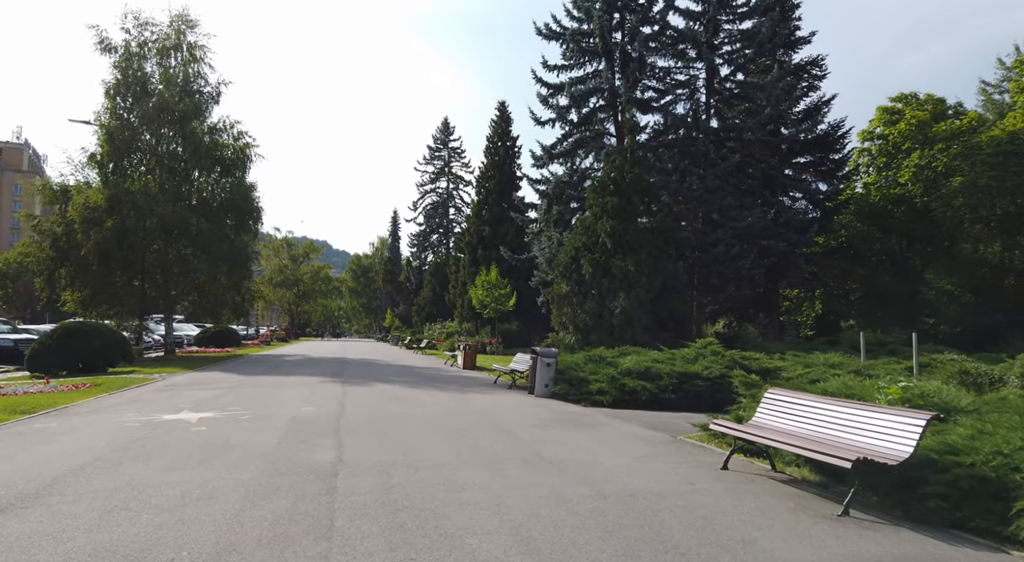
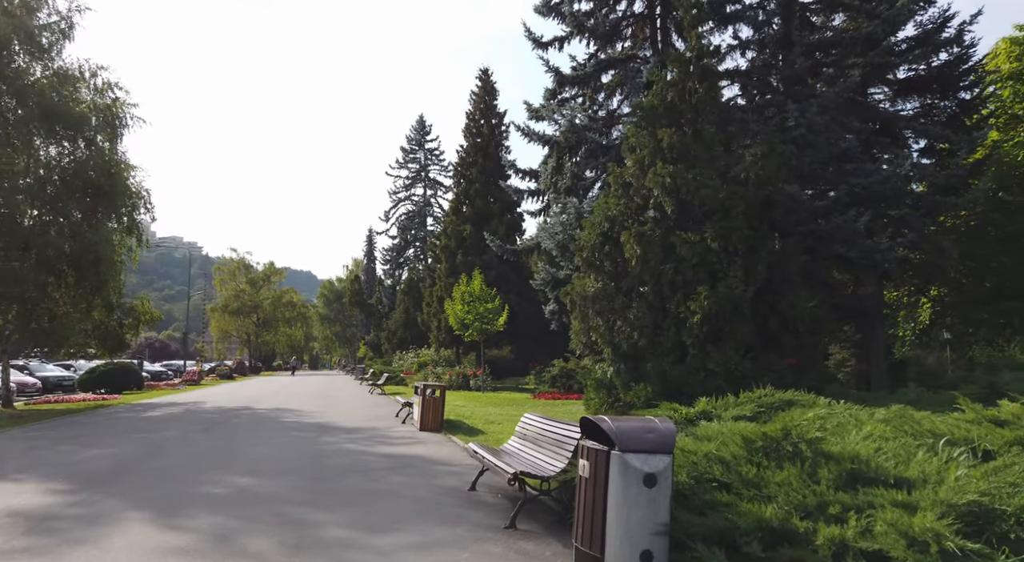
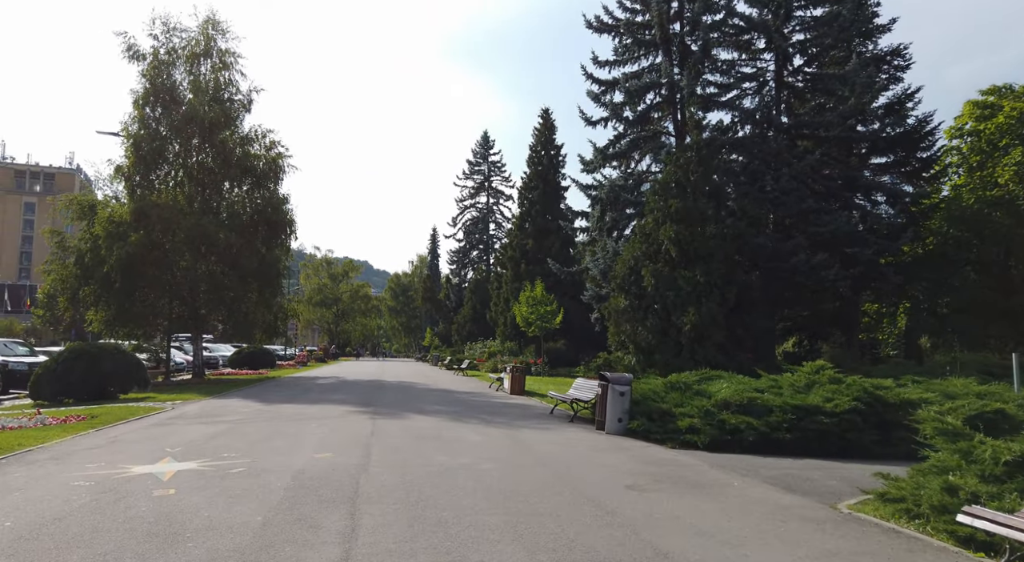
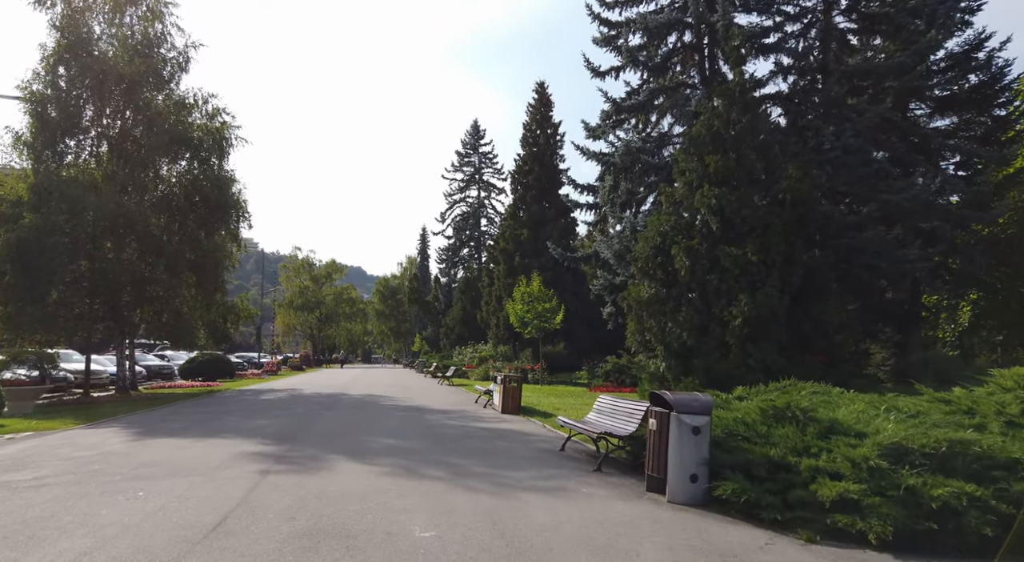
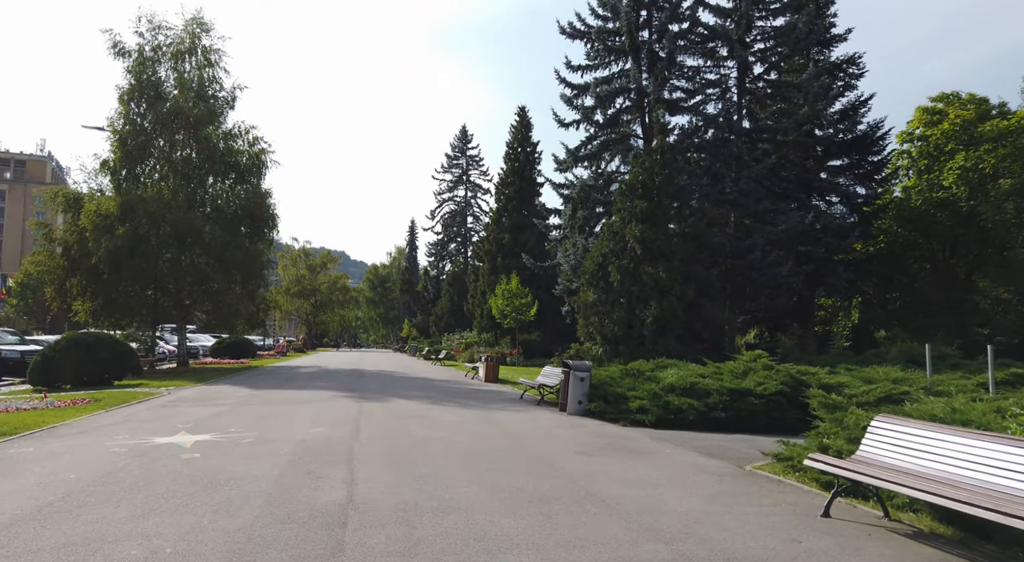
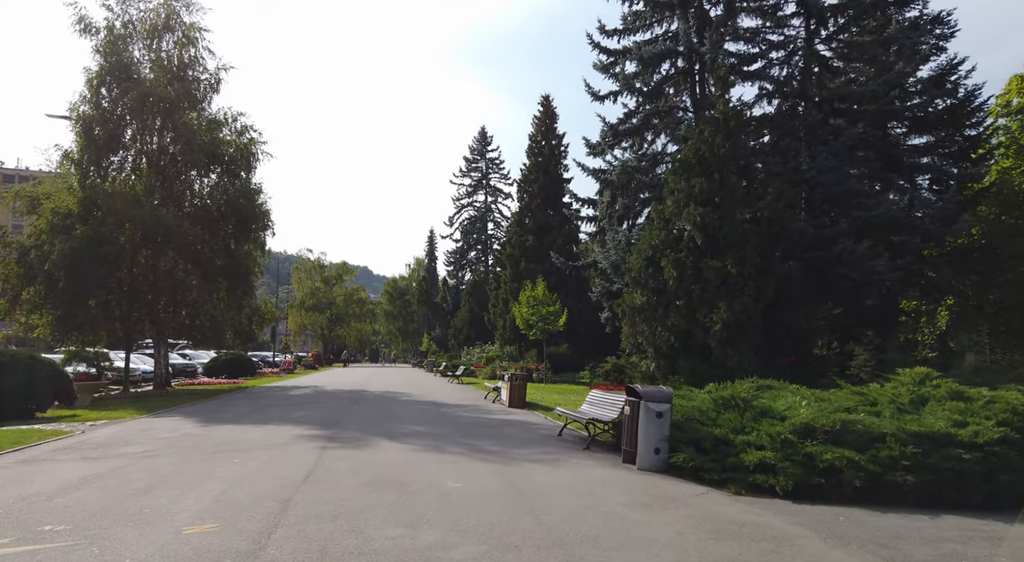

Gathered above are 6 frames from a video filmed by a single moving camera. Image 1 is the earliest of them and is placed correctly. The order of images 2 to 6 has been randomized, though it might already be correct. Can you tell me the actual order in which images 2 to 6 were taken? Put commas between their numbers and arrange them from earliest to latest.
5, 3, 6, 4, 2
